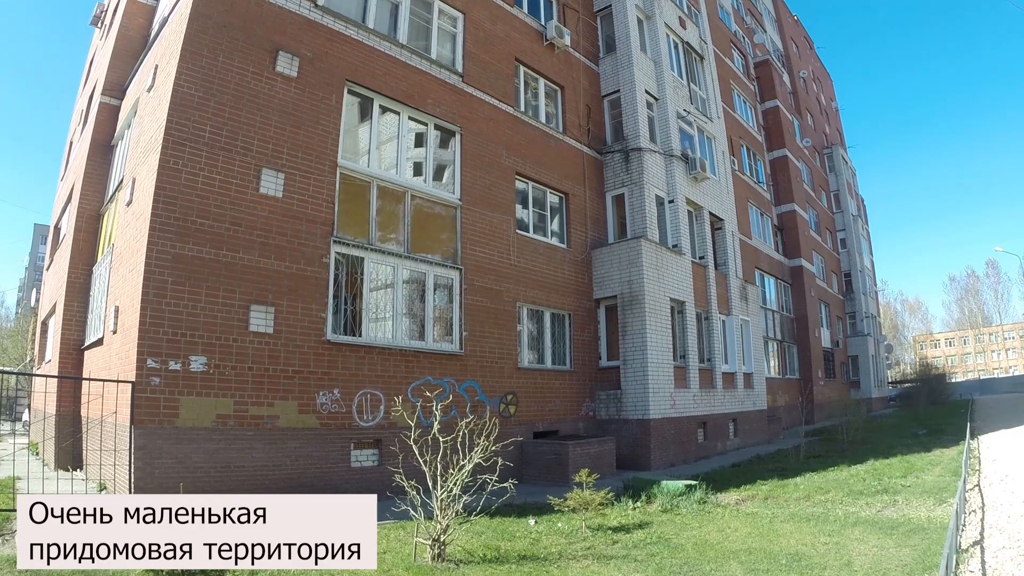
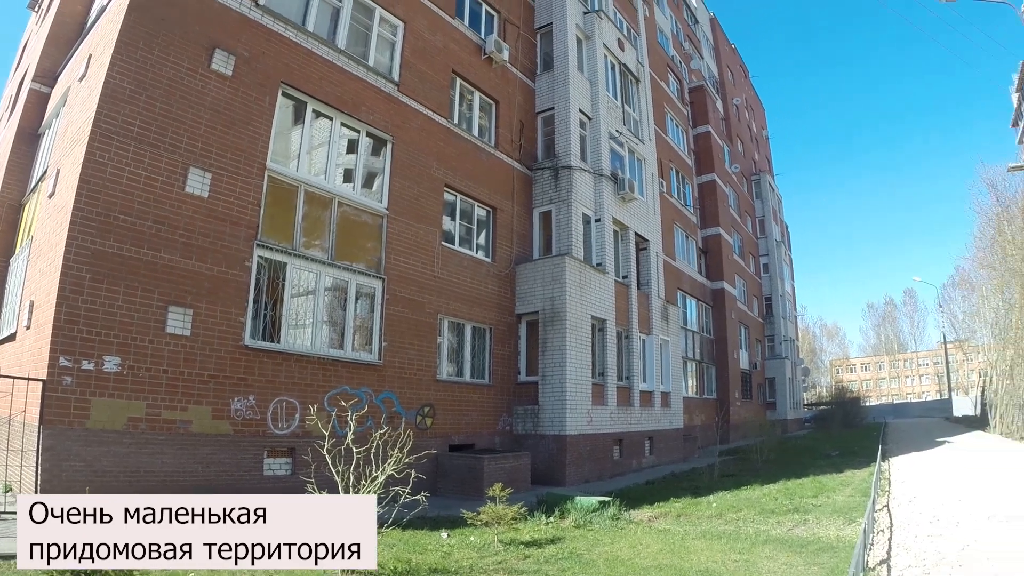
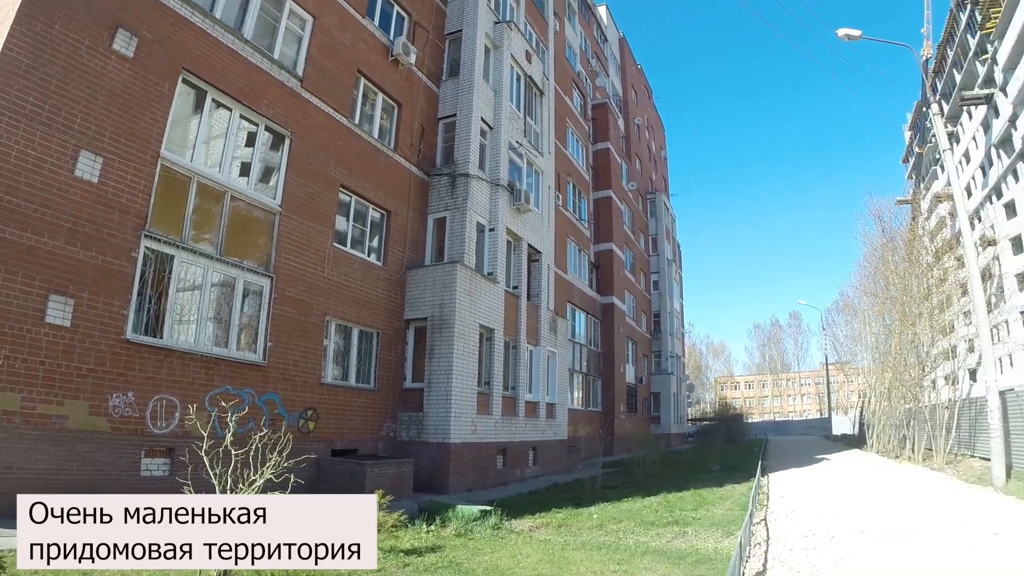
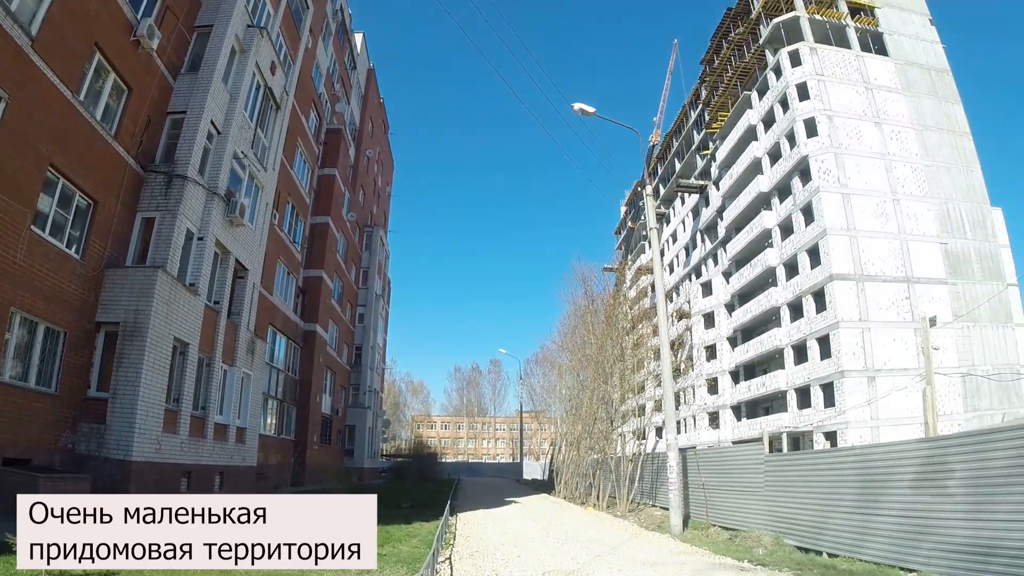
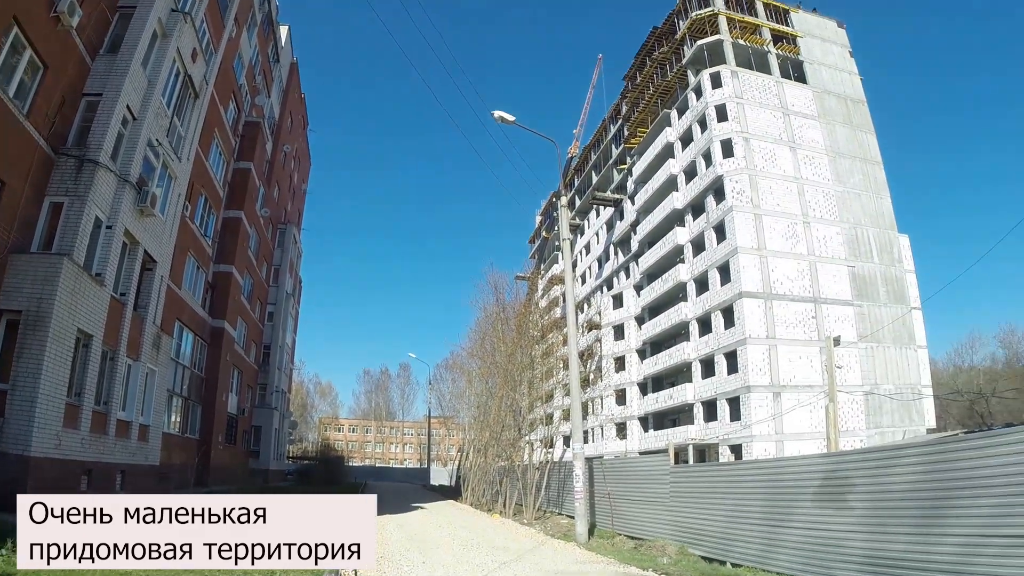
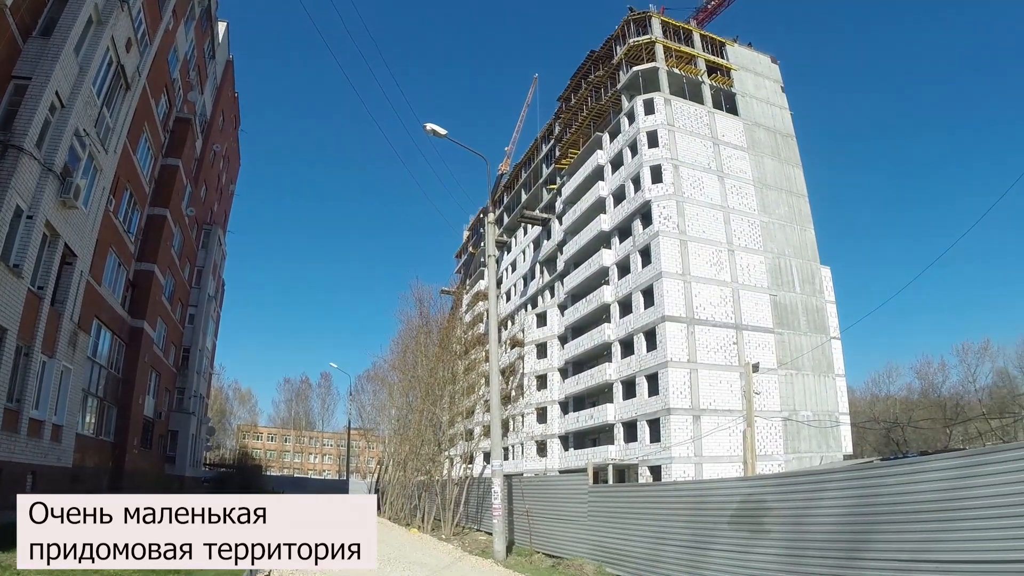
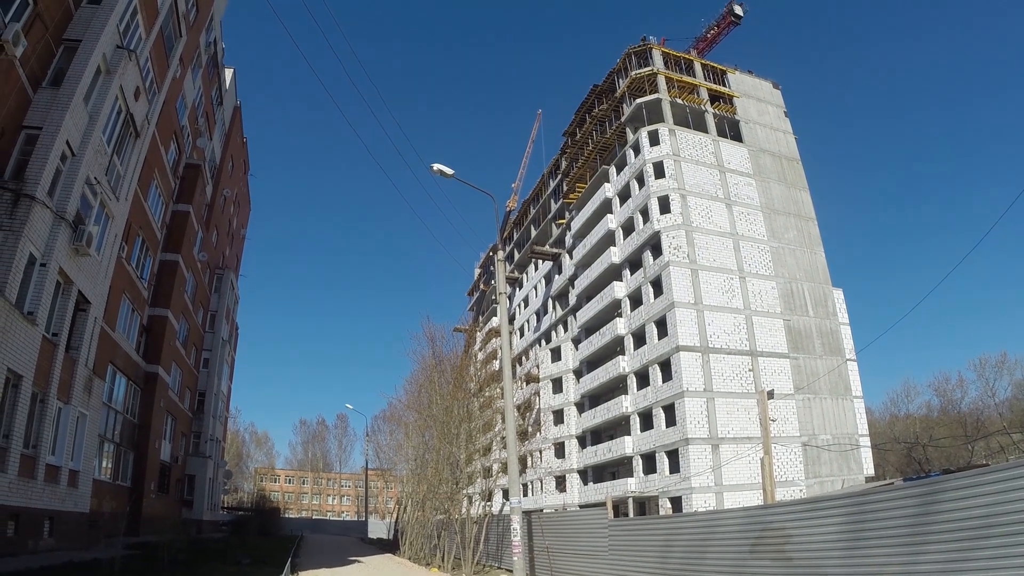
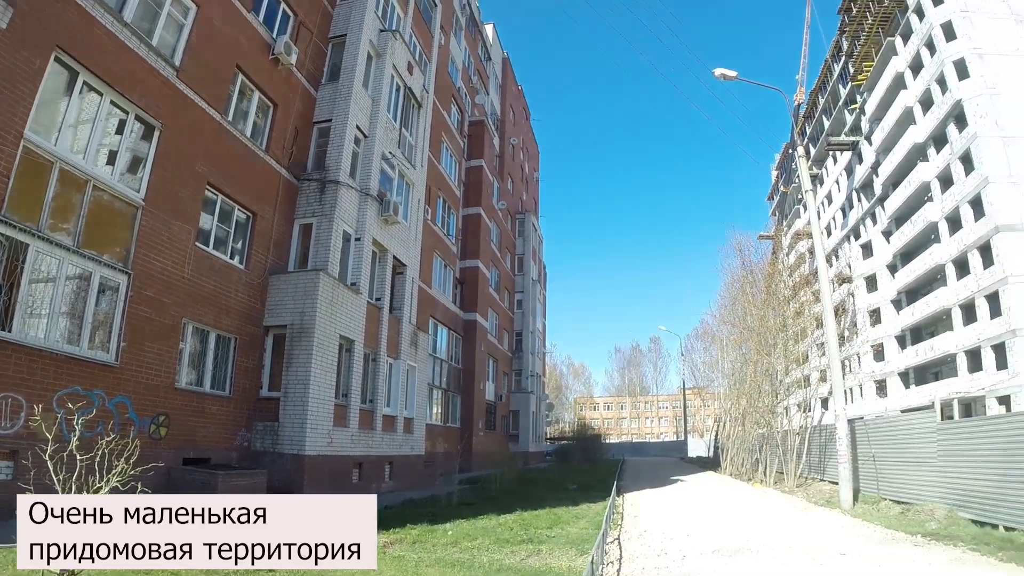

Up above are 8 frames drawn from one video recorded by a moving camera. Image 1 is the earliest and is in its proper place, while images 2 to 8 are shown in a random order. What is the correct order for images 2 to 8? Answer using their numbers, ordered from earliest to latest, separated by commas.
2, 3, 8, 4, 5, 6, 7
